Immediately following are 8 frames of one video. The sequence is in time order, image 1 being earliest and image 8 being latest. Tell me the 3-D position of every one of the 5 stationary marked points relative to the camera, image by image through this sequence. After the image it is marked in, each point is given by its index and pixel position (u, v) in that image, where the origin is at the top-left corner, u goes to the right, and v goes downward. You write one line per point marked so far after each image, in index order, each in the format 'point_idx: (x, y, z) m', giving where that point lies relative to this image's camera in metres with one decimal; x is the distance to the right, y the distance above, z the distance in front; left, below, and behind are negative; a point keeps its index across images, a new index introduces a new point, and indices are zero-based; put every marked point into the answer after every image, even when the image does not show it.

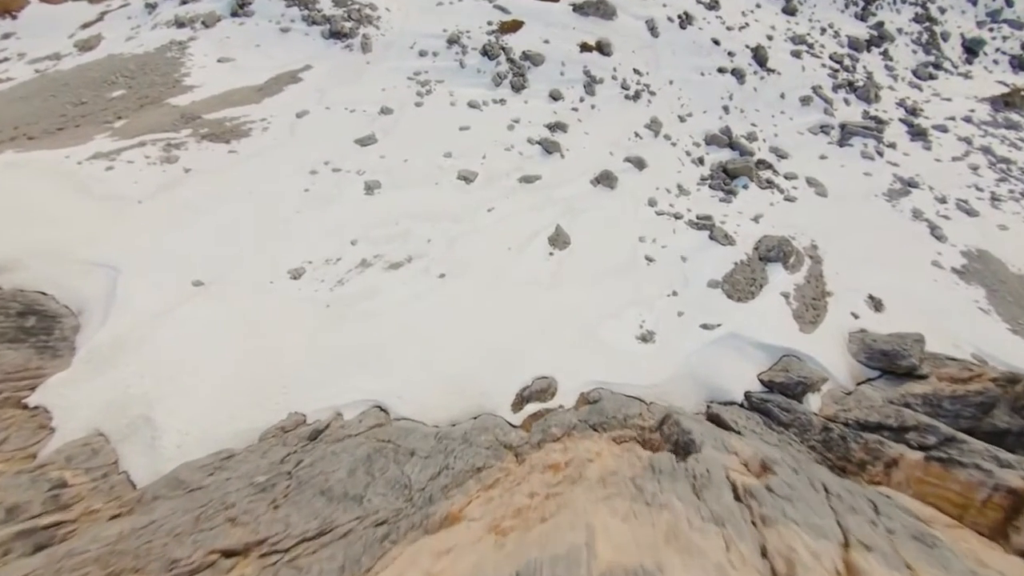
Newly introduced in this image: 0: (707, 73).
0: (+8.3, +9.0, +17.5) m
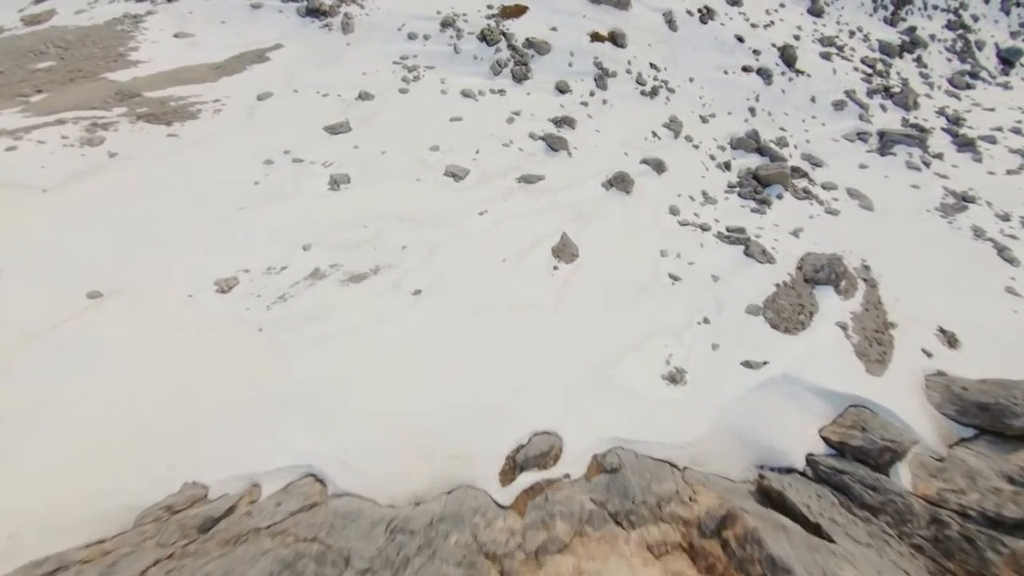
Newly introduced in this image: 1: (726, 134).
0: (+8.3, +8.2, +15.8) m
1: (+7.3, +5.2, +14.2) m
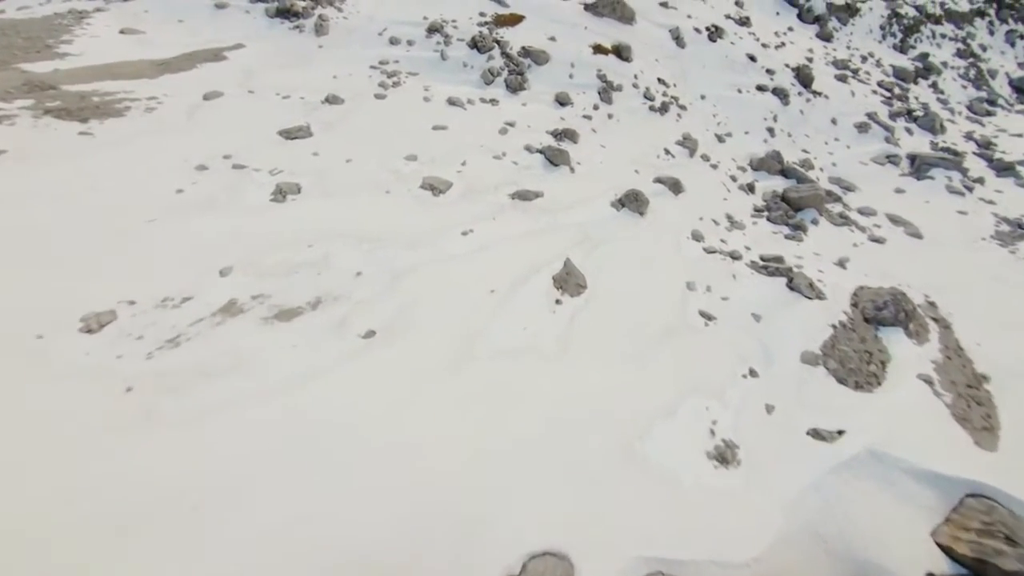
0: (+8.1, +6.9, +14.5) m
1: (+7.1, +4.0, +12.7) m
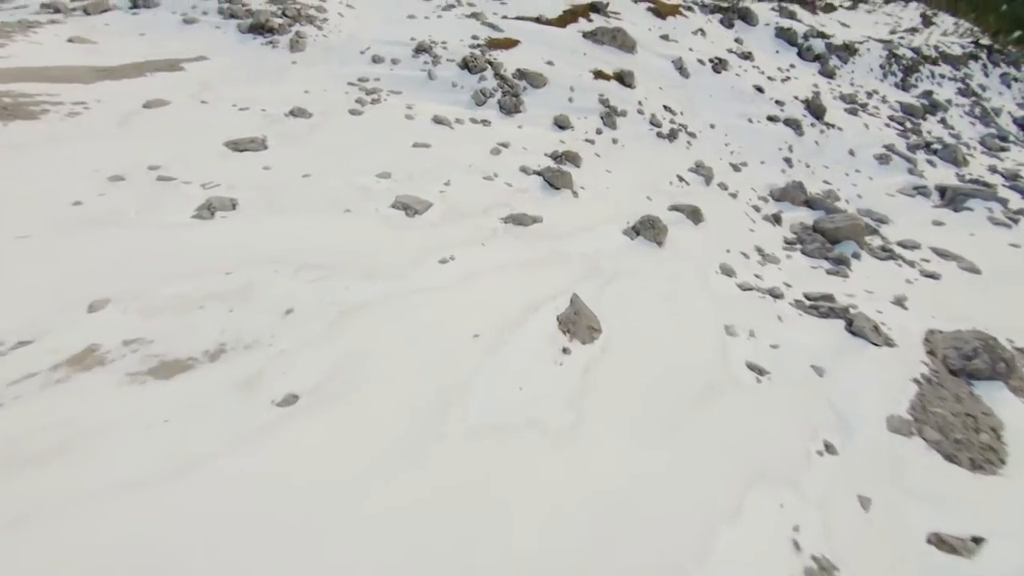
0: (+8.0, +5.5, +13.6) m
1: (+7.0, +2.9, +11.5) m
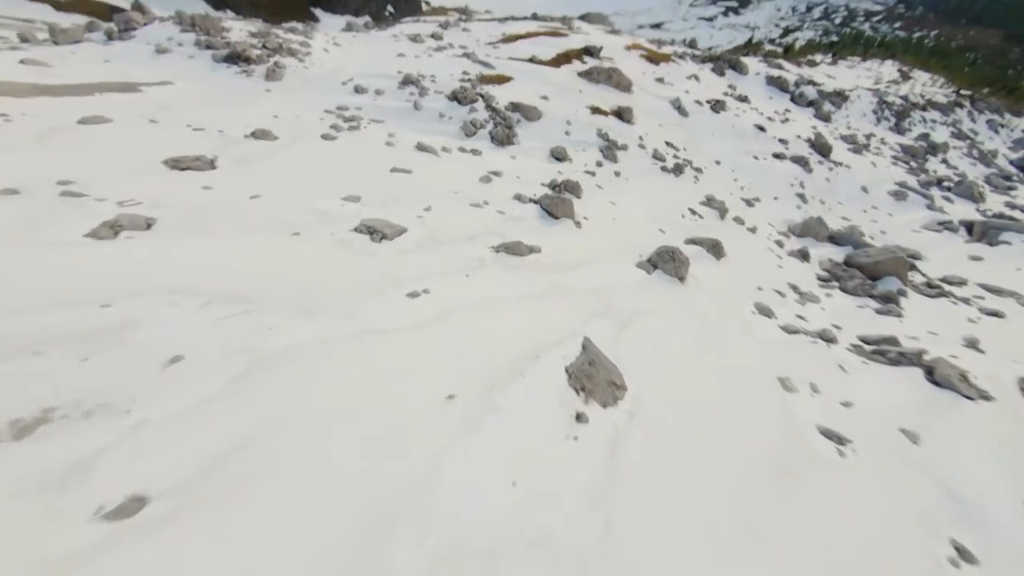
0: (+7.8, +4.1, +12.9) m
1: (+6.8, +1.7, +10.5) m
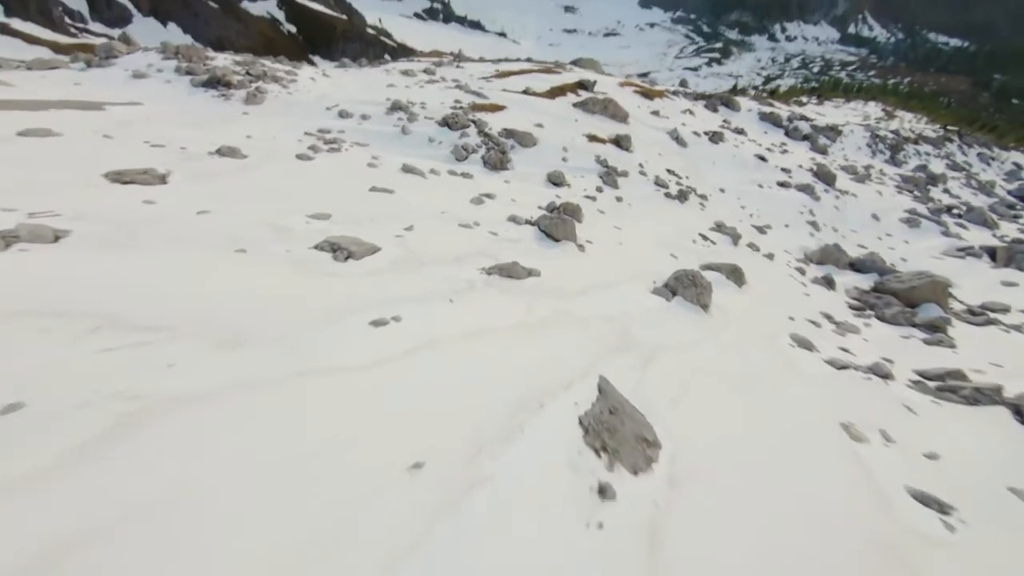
0: (+7.6, +3.1, +12.4) m
1: (+6.7, +1.0, +9.8) m
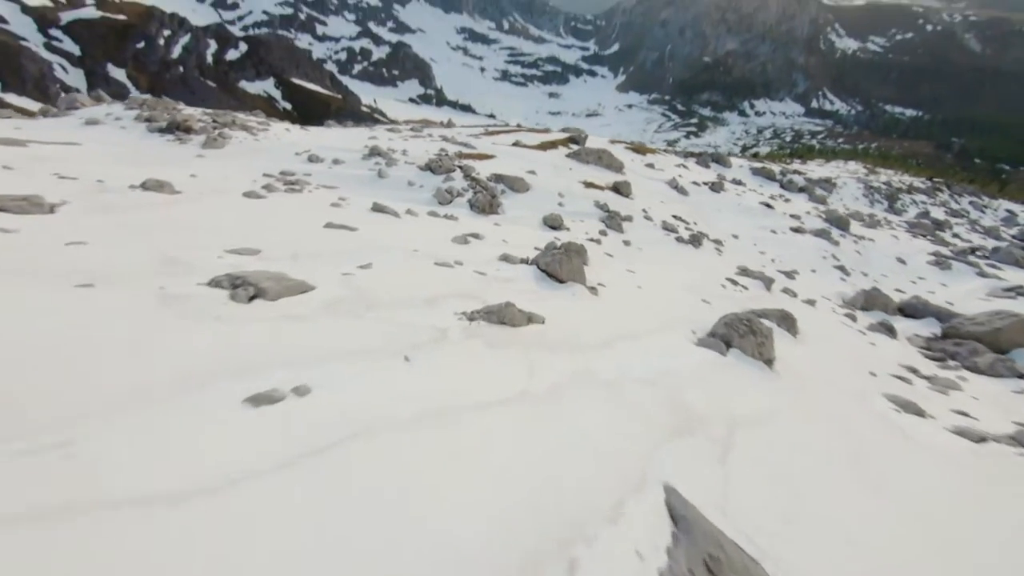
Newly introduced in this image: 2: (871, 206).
0: (+7.4, +1.6, +11.5) m
1: (+6.6, 0.0, +8.5) m
2: (+16.2, +3.7, +18.7) m
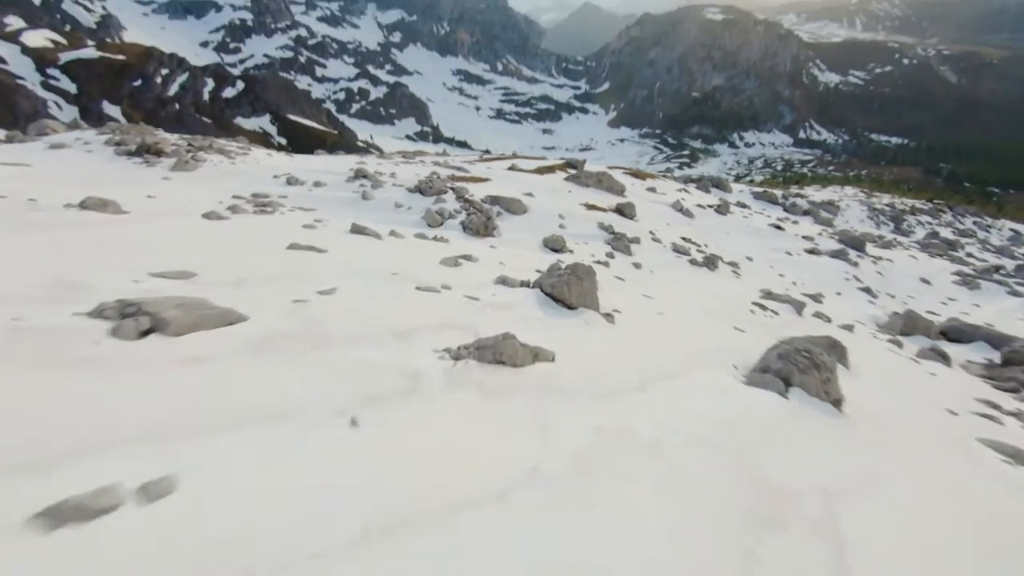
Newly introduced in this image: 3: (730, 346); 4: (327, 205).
0: (+7.3, +1.0, +10.8) m
1: (+6.6, -0.5, +7.7) m
2: (+16.1, +2.7, +18.2) m
3: (+2.2, -0.6, +4.3) m
4: (-3.0, +1.3, +6.8) m
